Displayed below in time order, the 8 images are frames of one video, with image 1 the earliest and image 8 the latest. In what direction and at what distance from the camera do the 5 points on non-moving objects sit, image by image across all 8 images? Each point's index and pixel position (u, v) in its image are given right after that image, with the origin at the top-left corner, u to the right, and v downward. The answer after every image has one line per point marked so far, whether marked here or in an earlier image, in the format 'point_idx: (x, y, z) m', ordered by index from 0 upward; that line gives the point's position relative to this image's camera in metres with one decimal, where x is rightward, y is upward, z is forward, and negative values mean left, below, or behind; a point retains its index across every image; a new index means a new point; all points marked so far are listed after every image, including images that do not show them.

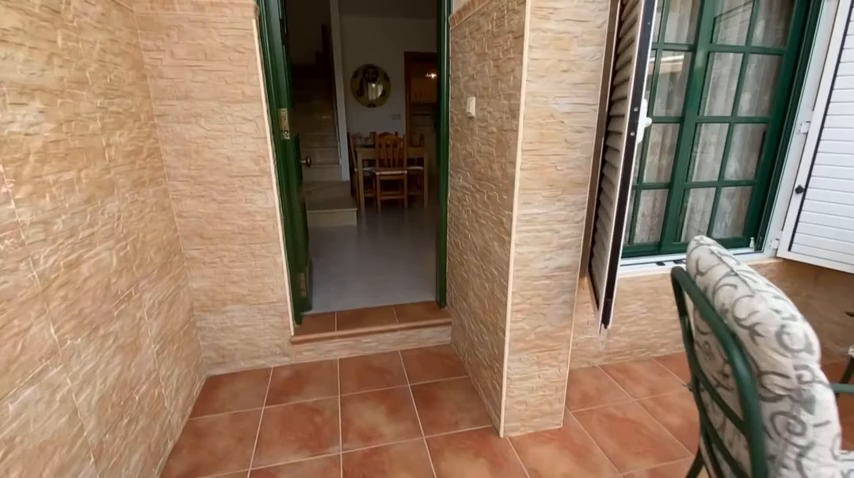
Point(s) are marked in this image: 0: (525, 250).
0: (+0.4, 0.0, +1.6) m
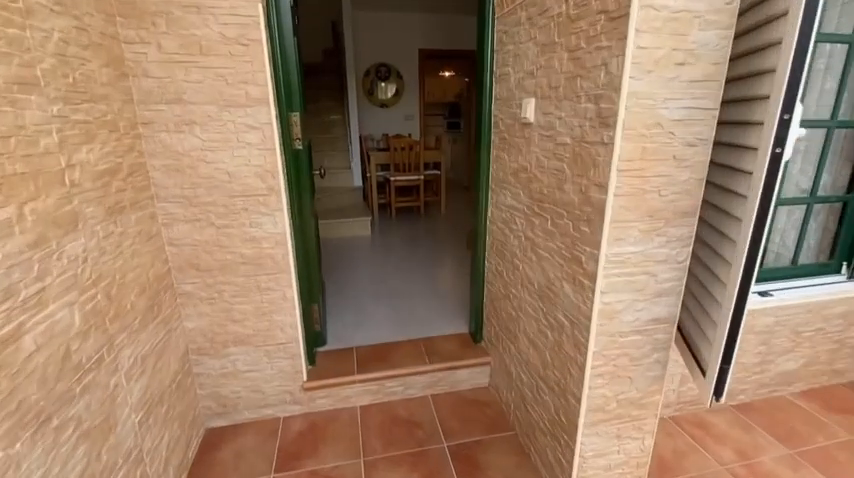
0: (+0.6, -0.2, +1.2) m
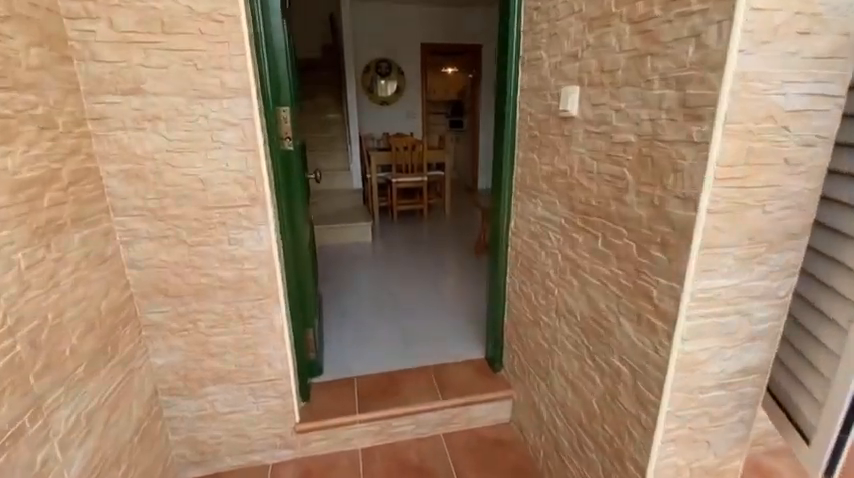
0: (+0.6, -0.2, +0.9) m
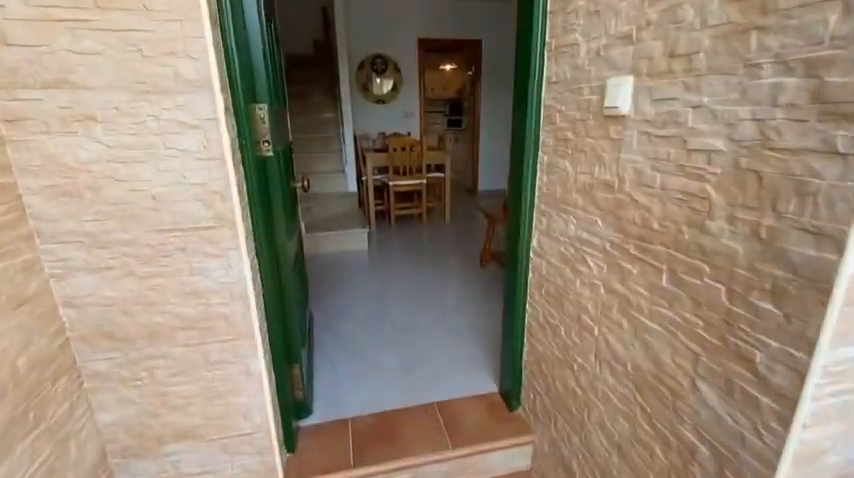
0: (+0.7, -0.3, +0.7) m
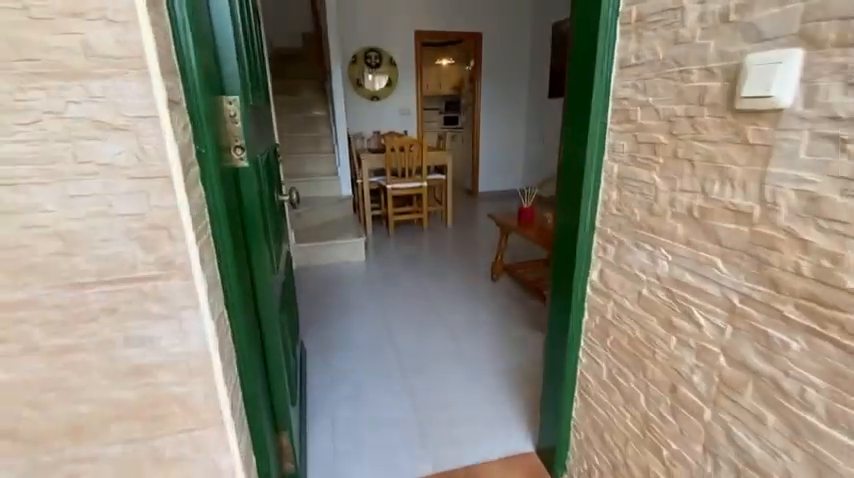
0: (+0.7, -0.4, +0.3) m
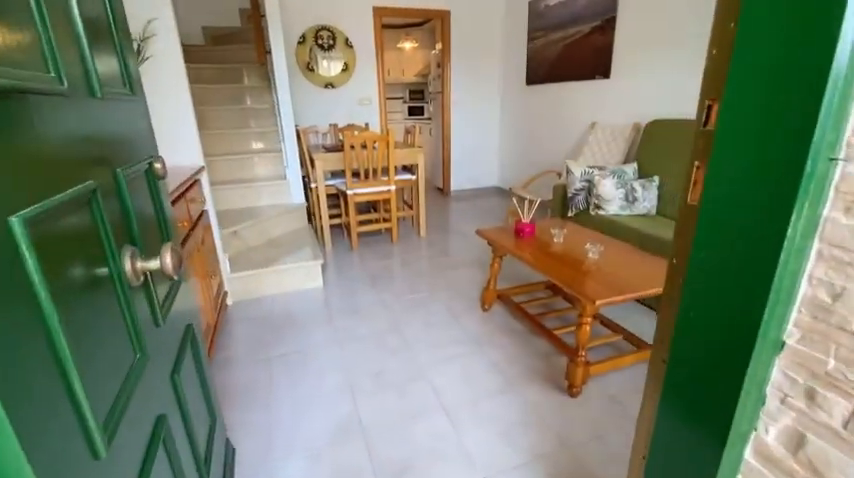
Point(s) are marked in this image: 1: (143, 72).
0: (+0.8, -0.6, -0.2) m
1: (-1.5, +0.9, +2.1) m
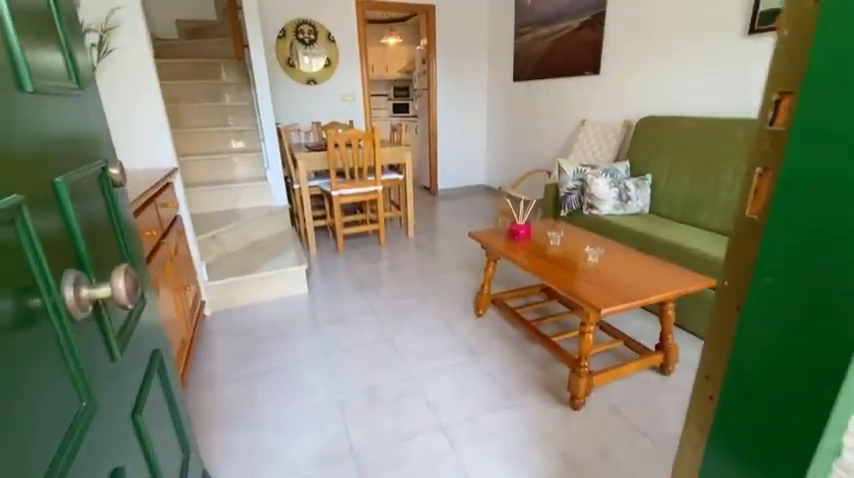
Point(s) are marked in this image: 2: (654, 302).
0: (+0.9, -0.6, -0.2) m
1: (-1.5, +0.8, +1.9) m
2: (+0.8, -0.2, +1.4) m
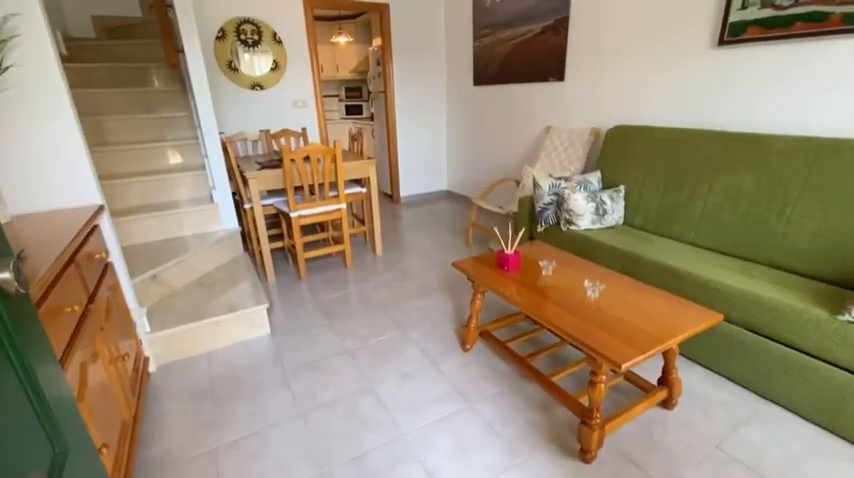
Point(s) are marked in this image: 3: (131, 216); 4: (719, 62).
0: (+1.1, -0.8, -0.3) m
1: (-1.6, +0.6, +1.5) m
2: (+0.8, -0.4, +1.3) m
3: (-2.0, +0.2, +2.7) m
4: (+1.7, +1.1, +2.4) m
